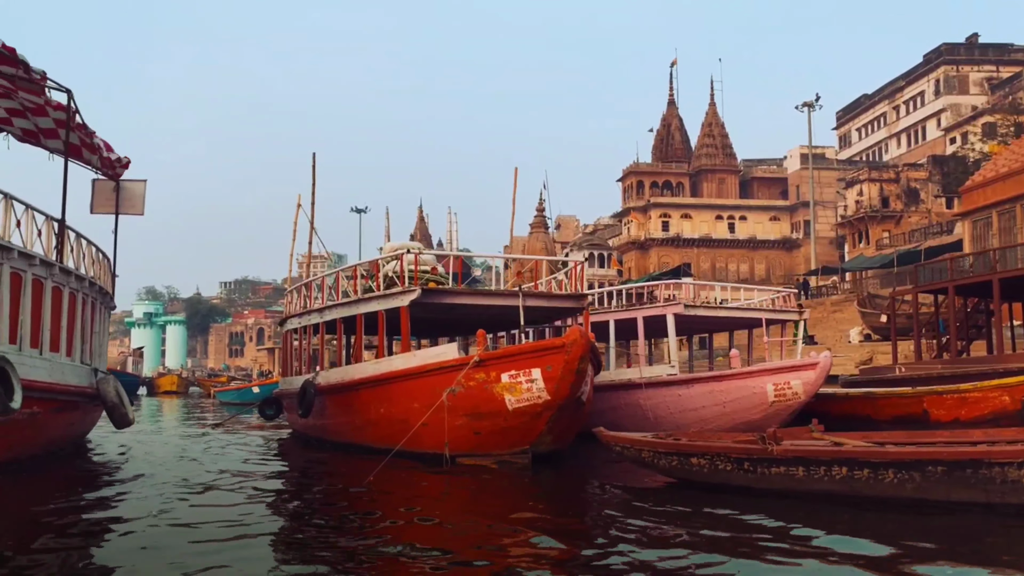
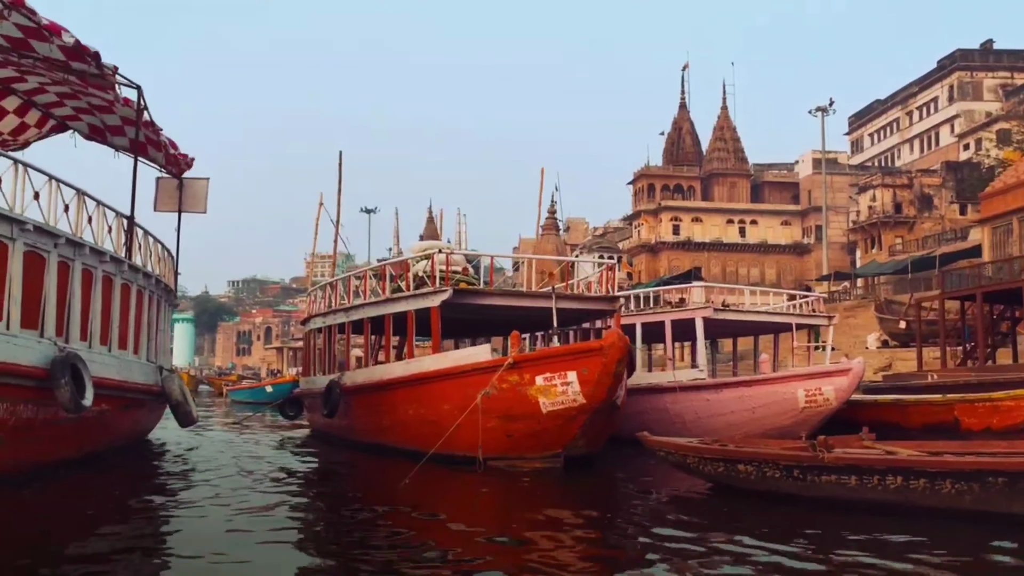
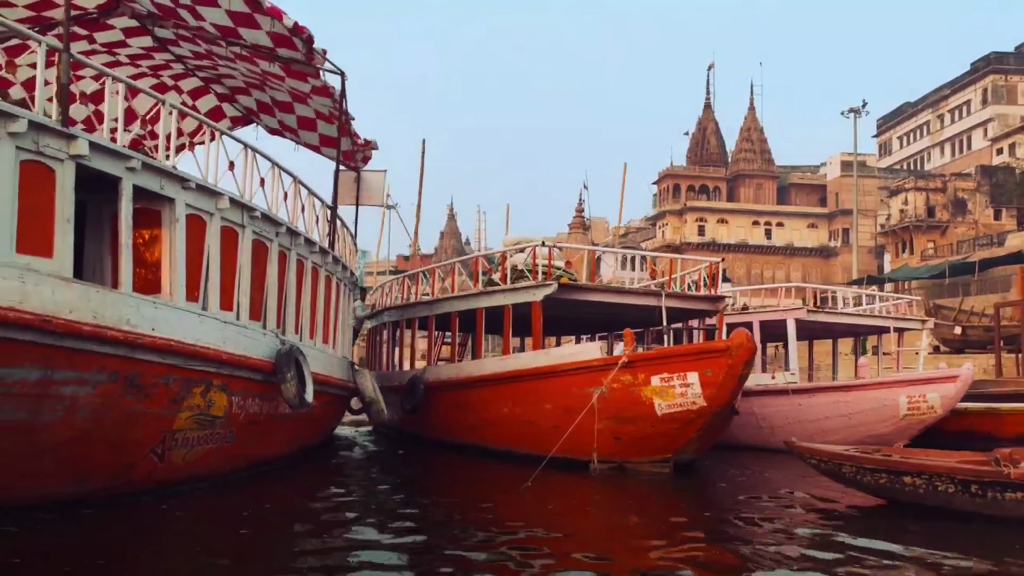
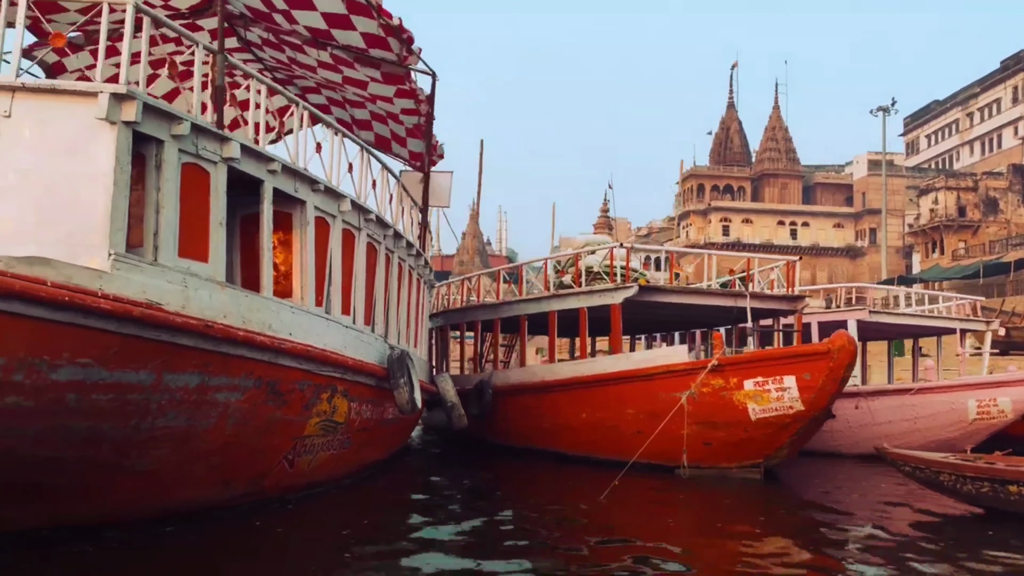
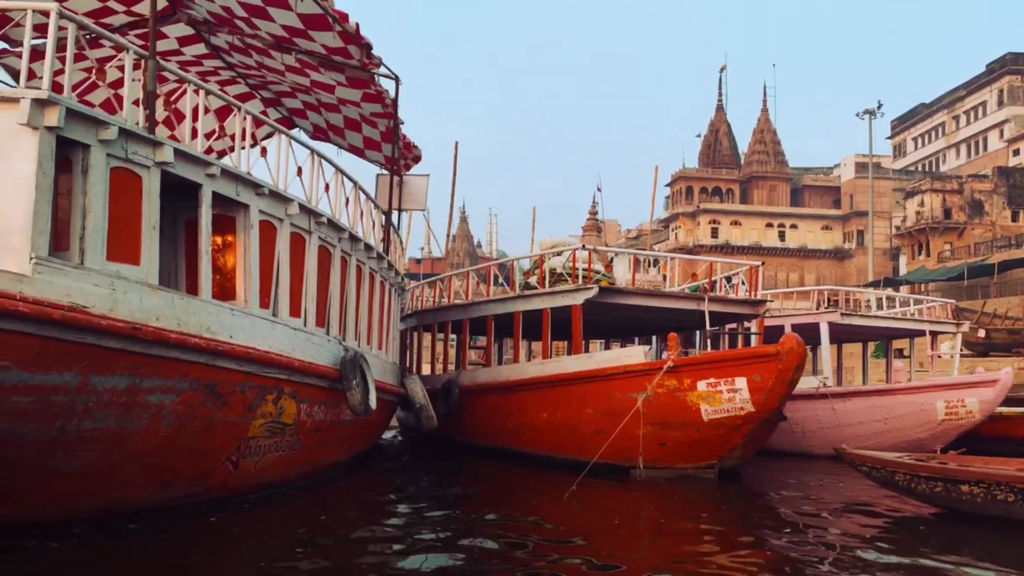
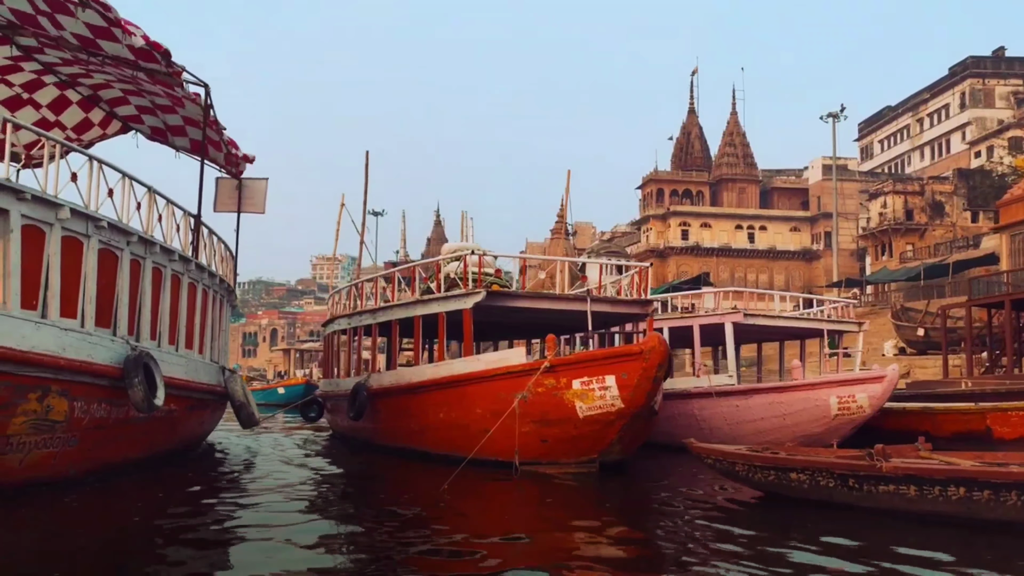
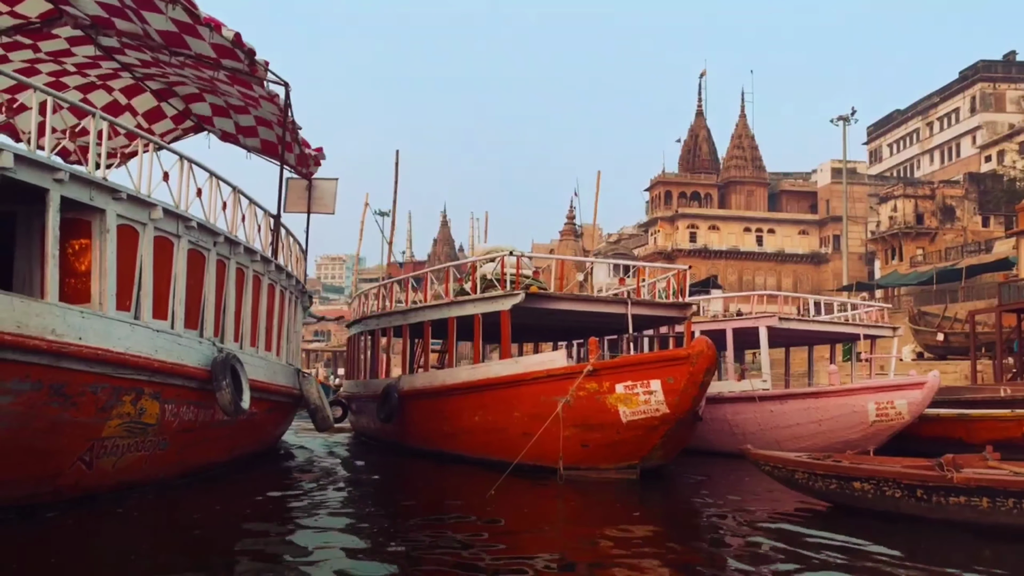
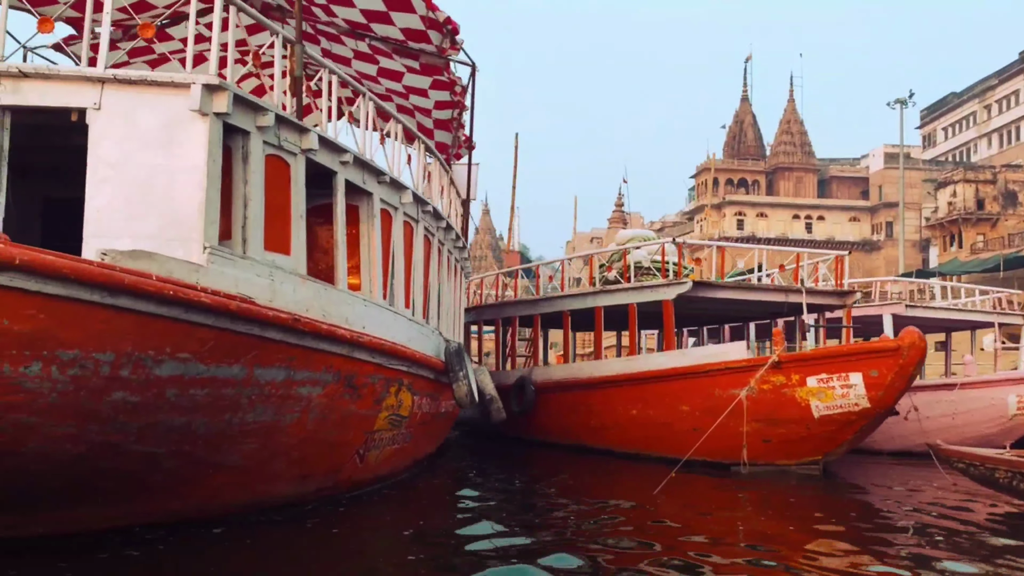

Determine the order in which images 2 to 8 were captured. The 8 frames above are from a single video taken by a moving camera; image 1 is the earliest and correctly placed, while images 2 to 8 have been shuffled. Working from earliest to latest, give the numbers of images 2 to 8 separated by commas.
2, 6, 7, 3, 5, 4, 8
